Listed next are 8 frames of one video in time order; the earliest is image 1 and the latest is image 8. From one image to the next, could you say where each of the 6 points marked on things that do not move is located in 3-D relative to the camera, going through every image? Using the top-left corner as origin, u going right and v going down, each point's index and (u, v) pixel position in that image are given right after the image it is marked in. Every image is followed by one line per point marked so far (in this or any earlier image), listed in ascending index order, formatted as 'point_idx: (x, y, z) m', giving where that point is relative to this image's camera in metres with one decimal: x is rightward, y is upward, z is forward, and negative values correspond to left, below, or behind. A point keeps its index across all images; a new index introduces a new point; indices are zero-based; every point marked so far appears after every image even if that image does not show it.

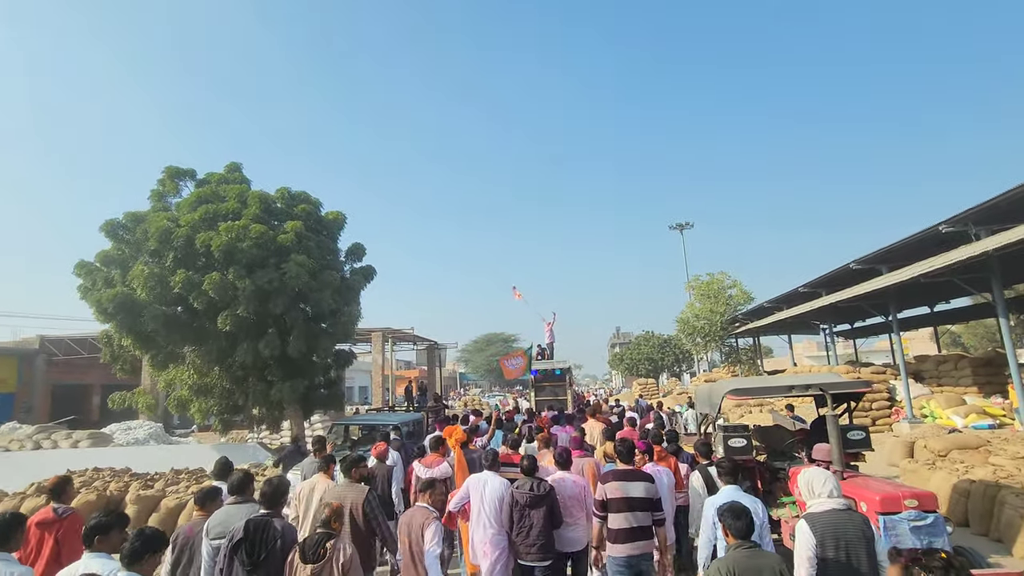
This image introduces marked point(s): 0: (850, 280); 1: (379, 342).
0: (+11.7, +0.4, +17.9) m
1: (-4.6, -1.8, +17.8) m
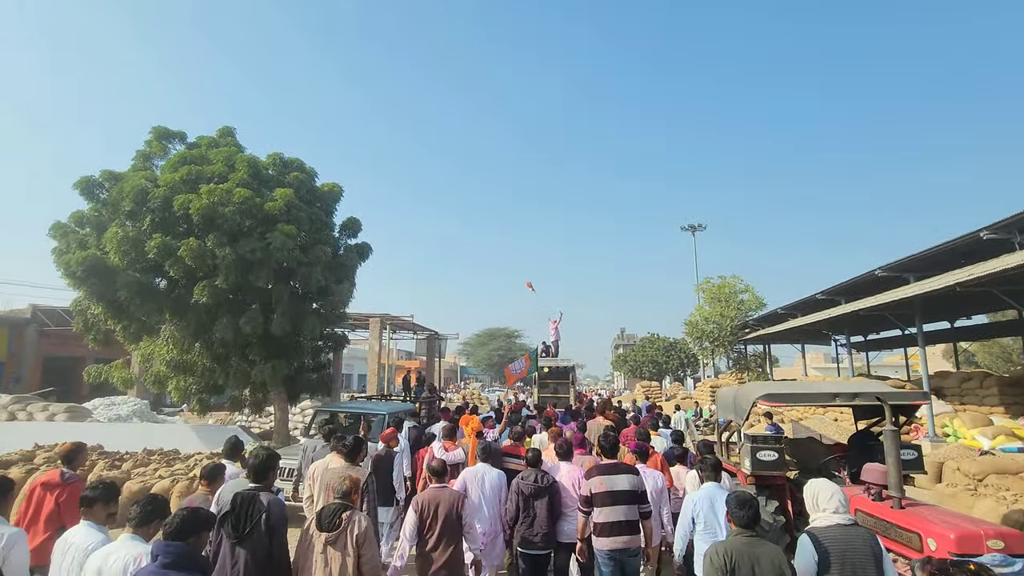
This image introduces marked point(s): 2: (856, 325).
0: (+11.9, +0.1, +17.1) m
1: (-4.5, -1.3, +17.2) m
2: (+12.3, -1.3, +18.7) m
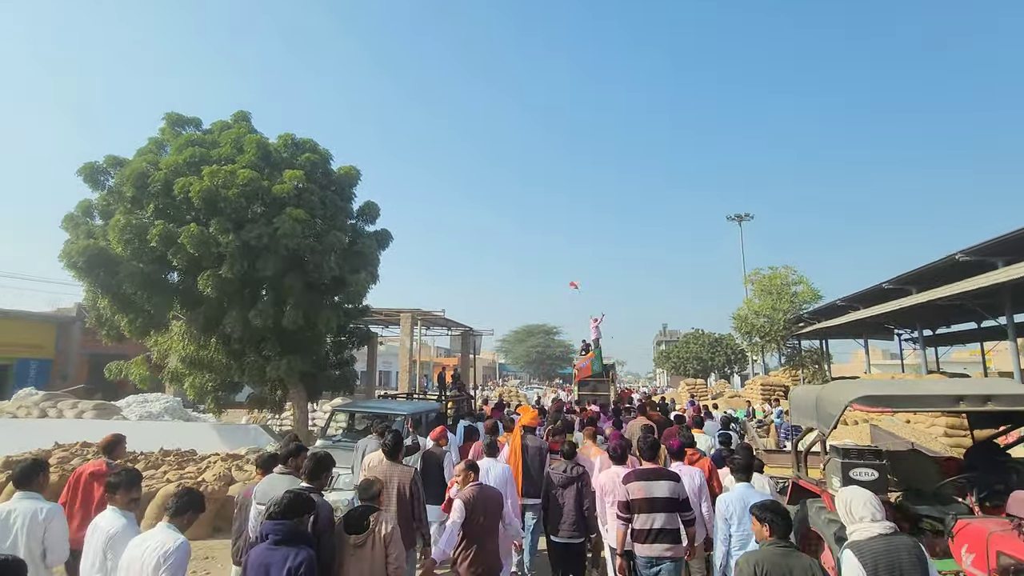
0: (+13.0, +0.4, +15.4) m
1: (-3.3, -1.2, +16.7) m
2: (+13.5, -1.0, +16.9) m
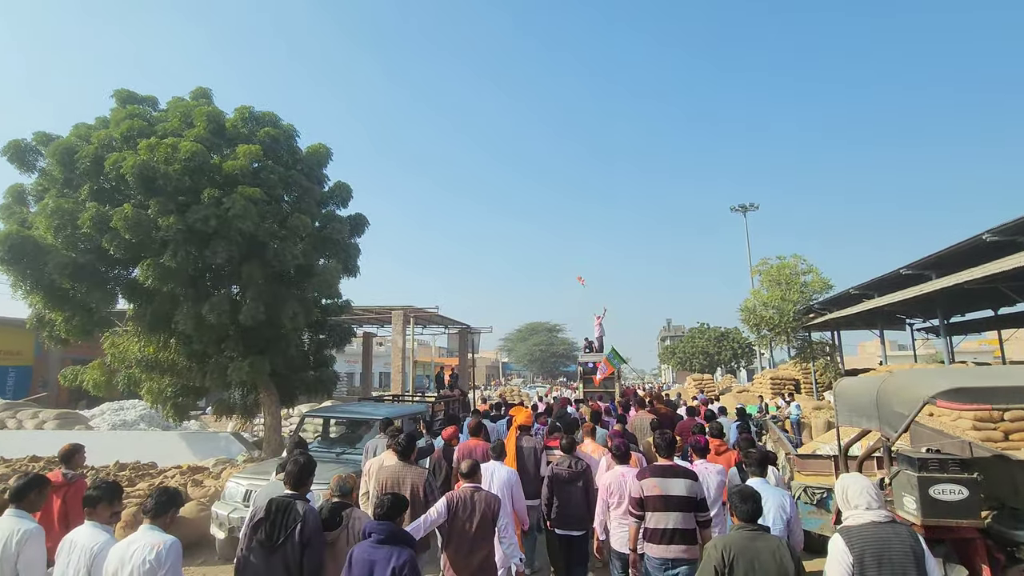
0: (+12.8, +0.9, +14.5) m
1: (-3.4, -1.0, +15.9) m
2: (+13.4, -0.5, +16.0) m
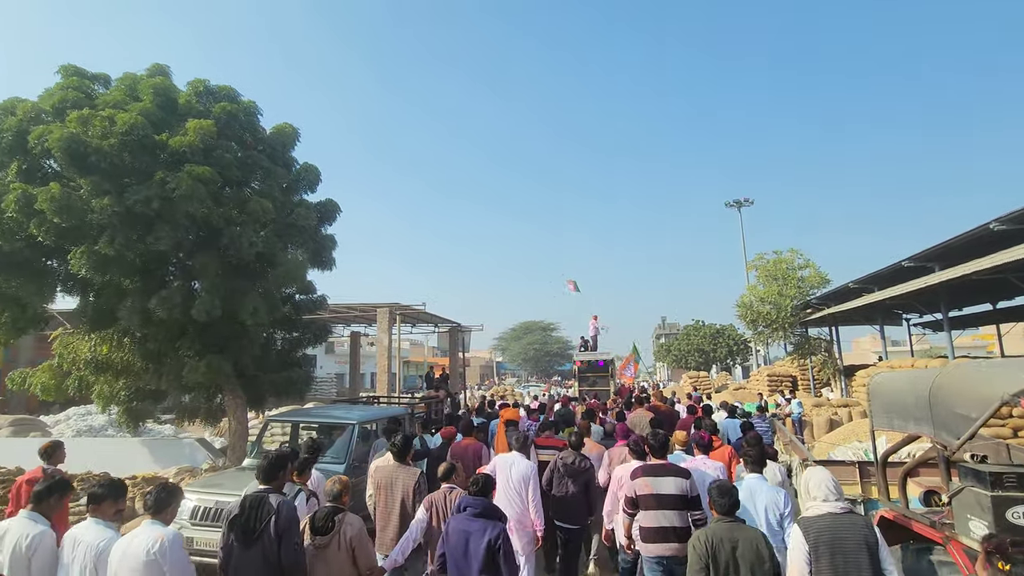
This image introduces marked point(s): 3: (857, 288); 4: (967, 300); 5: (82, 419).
0: (+12.6, +1.1, +14.0) m
1: (-3.7, -0.9, +15.3) m
2: (+13.1, -0.3, +15.6) m
3: (+12.9, 0.0, +19.5) m
4: (+13.7, -0.4, +15.8) m
5: (-9.7, -2.9, +11.7) m
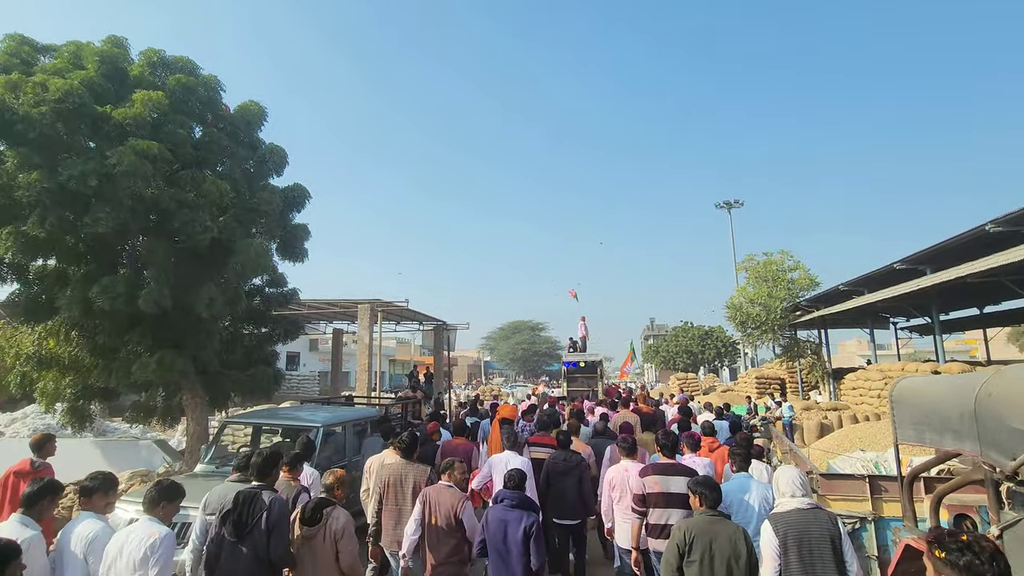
0: (+12.2, +1.0, +13.8) m
1: (-4.1, -0.8, +14.7) m
2: (+12.7, -0.4, +15.4) m
3: (+12.4, -0.1, +19.3) m
4: (+13.3, -0.5, +15.6) m
5: (-10.0, -2.7, +11.1) m
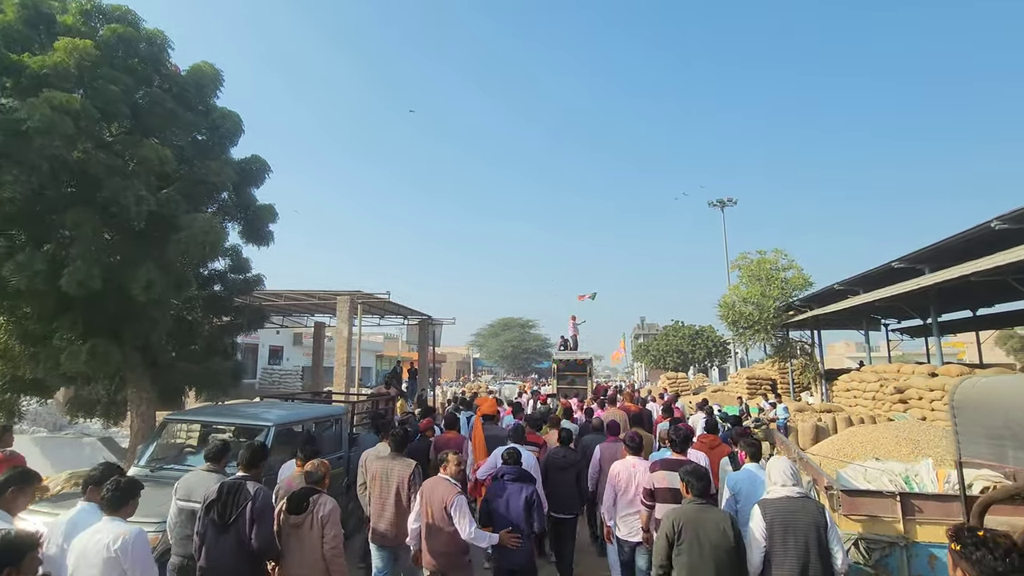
0: (+11.9, +1.0, +13.4) m
1: (-4.5, -0.6, +14.1) m
2: (+12.4, -0.4, +15.0) m
3: (+11.9, -0.1, +18.9) m
4: (+12.9, -0.5, +15.2) m
5: (-10.4, -2.4, +10.3) m
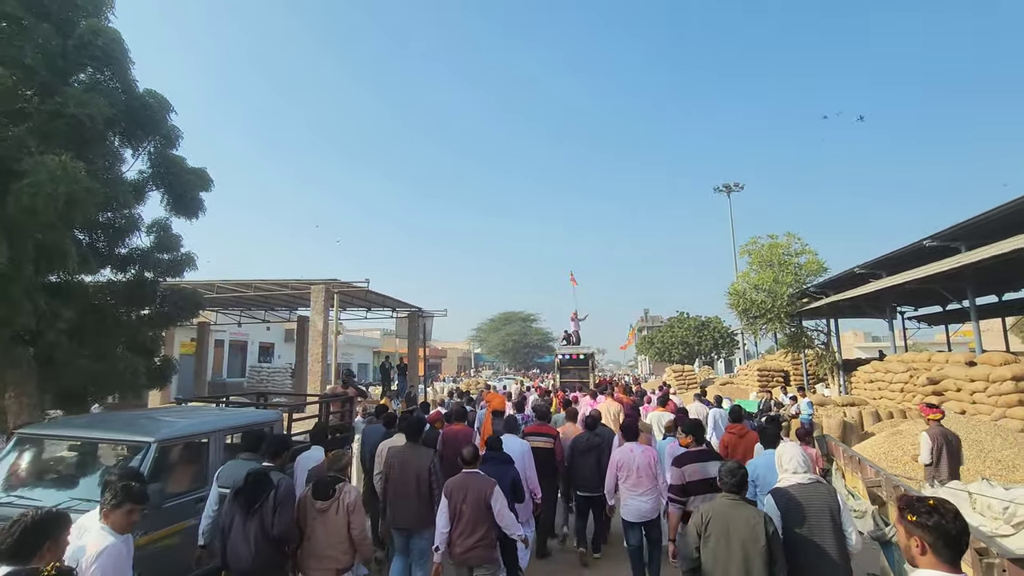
0: (+11.7, +1.5, +12.1) m
1: (-4.7, -0.3, +12.8) m
2: (+12.2, +0.2, +13.7) m
3: (+11.8, +0.5, +17.6) m
4: (+12.7, 0.0, +13.9) m
5: (-10.5, -2.3, +9.1) m
